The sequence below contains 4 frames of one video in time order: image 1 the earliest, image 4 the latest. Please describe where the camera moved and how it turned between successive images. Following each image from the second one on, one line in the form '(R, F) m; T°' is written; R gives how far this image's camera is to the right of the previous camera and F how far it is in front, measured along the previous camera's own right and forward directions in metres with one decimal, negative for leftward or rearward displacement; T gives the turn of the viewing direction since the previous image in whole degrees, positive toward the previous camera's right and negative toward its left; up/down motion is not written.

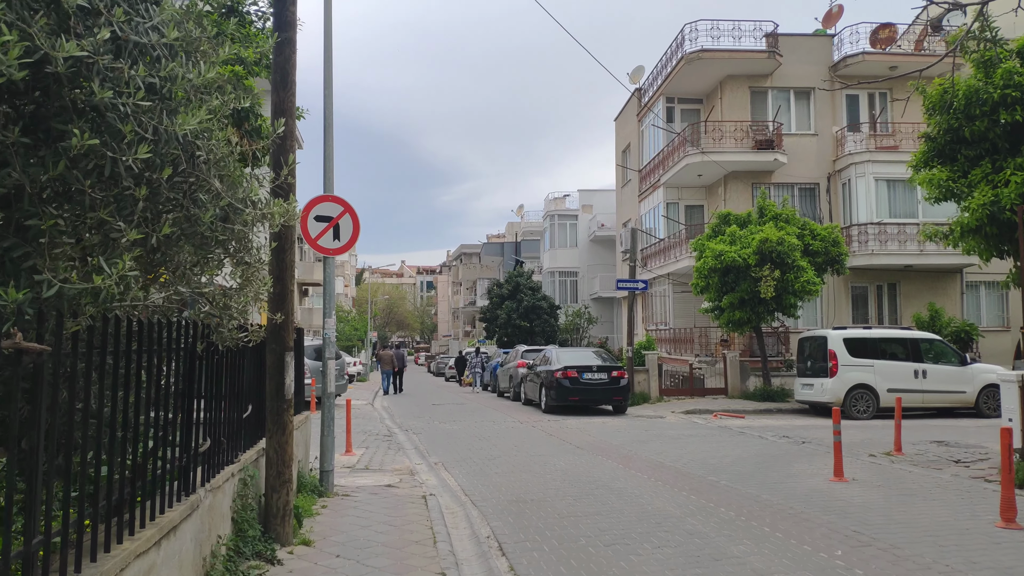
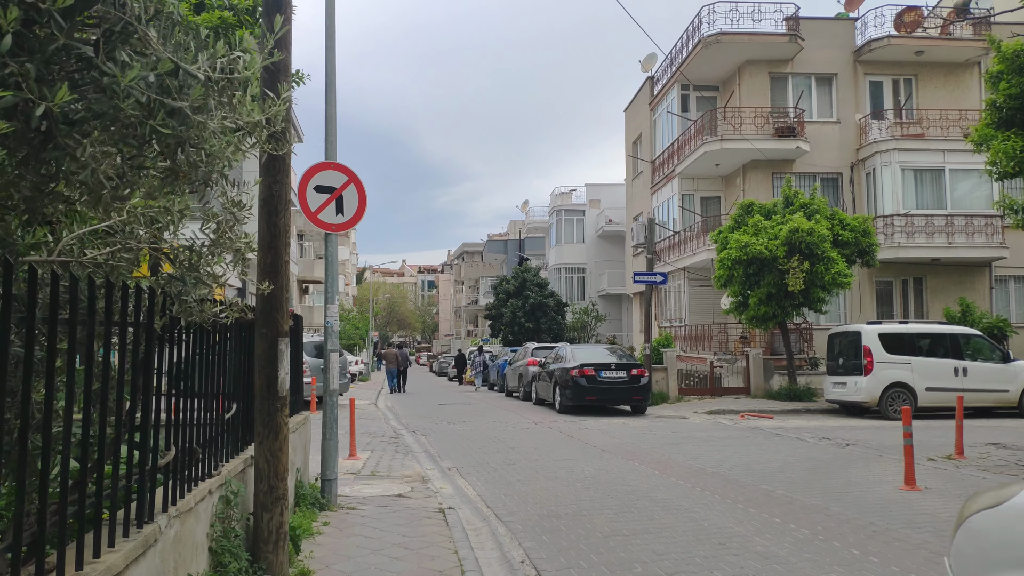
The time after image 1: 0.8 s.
(-0.3, +1.1) m; 0°
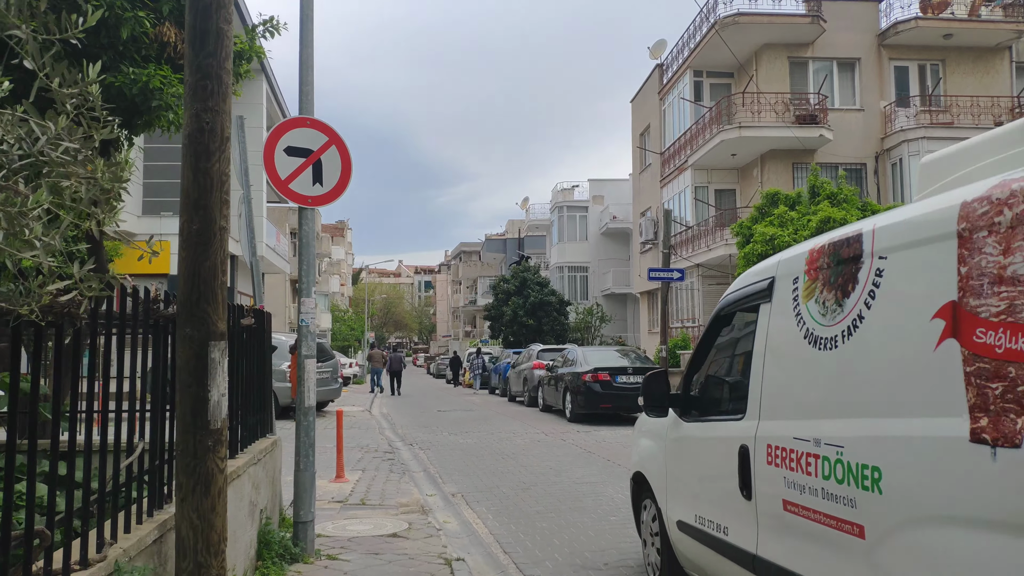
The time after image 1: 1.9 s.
(-0.2, +1.5) m; 0°
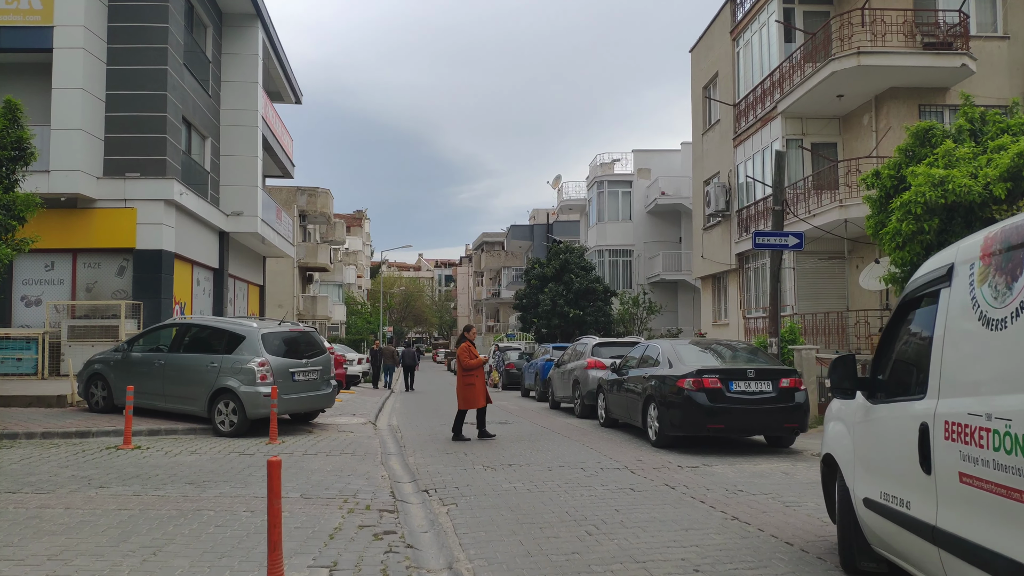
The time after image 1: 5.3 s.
(-0.6, +4.9) m; -1°
